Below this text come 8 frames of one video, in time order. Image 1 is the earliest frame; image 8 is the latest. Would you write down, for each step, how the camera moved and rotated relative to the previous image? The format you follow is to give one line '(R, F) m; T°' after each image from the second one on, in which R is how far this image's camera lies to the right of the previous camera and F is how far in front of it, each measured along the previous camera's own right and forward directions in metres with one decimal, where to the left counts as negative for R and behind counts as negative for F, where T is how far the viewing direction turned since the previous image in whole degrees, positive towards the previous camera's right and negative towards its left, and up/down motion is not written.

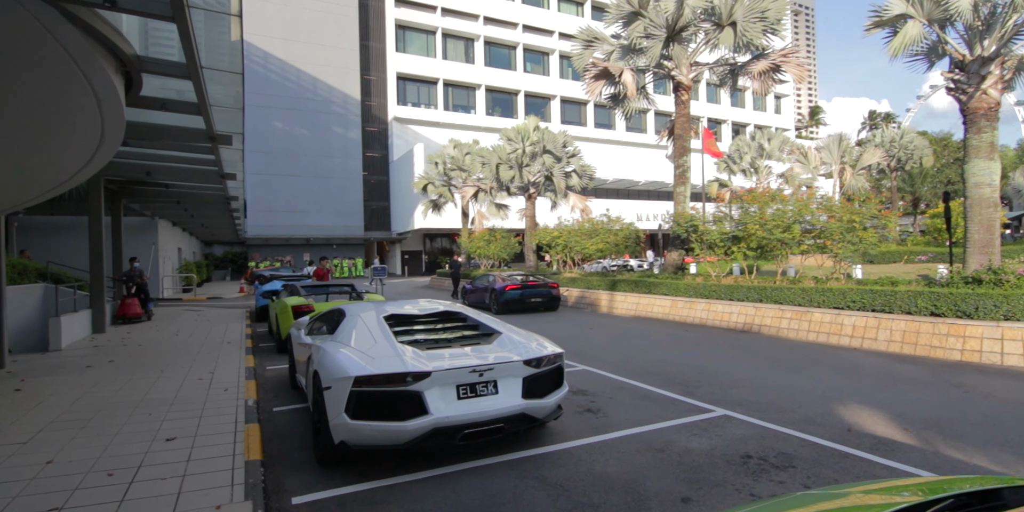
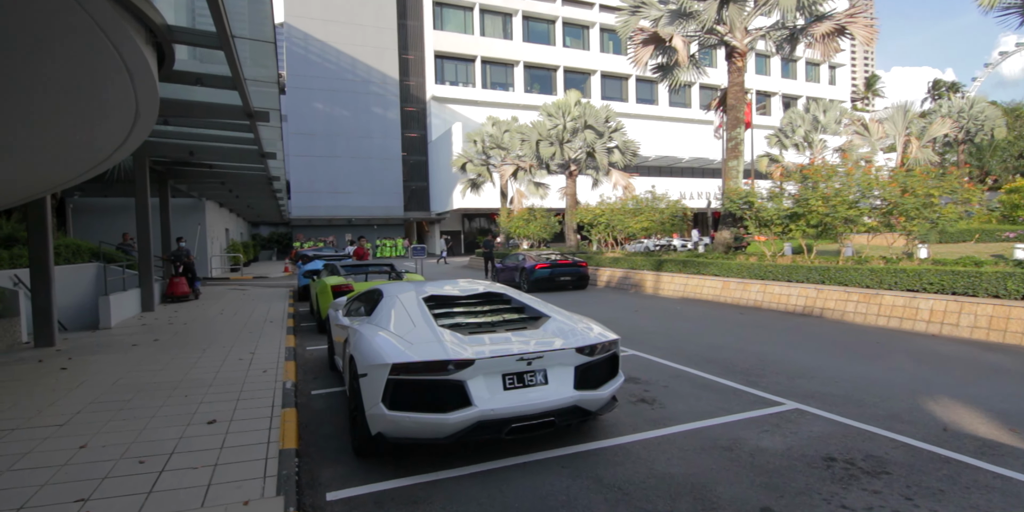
(-0.1, +0.4) m; -4°
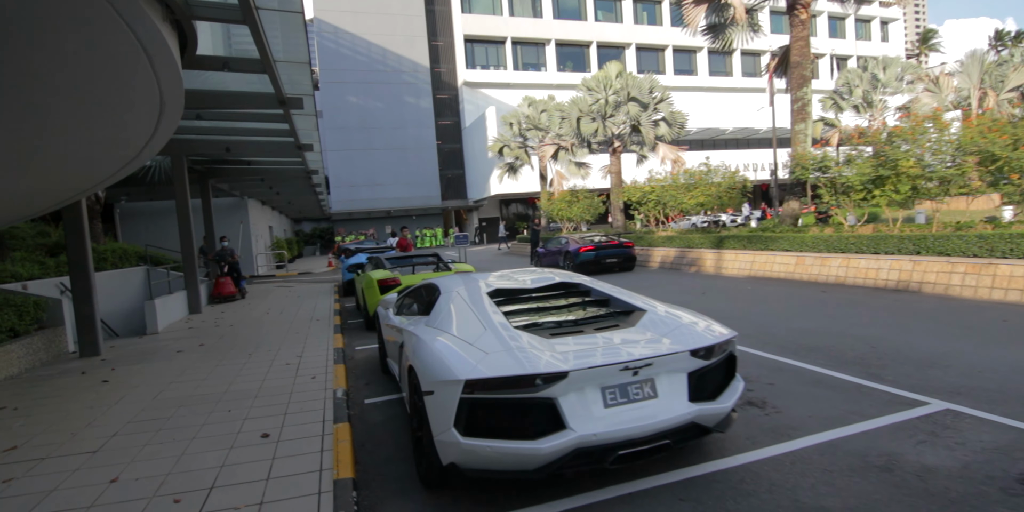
(-0.3, +0.8) m; -4°
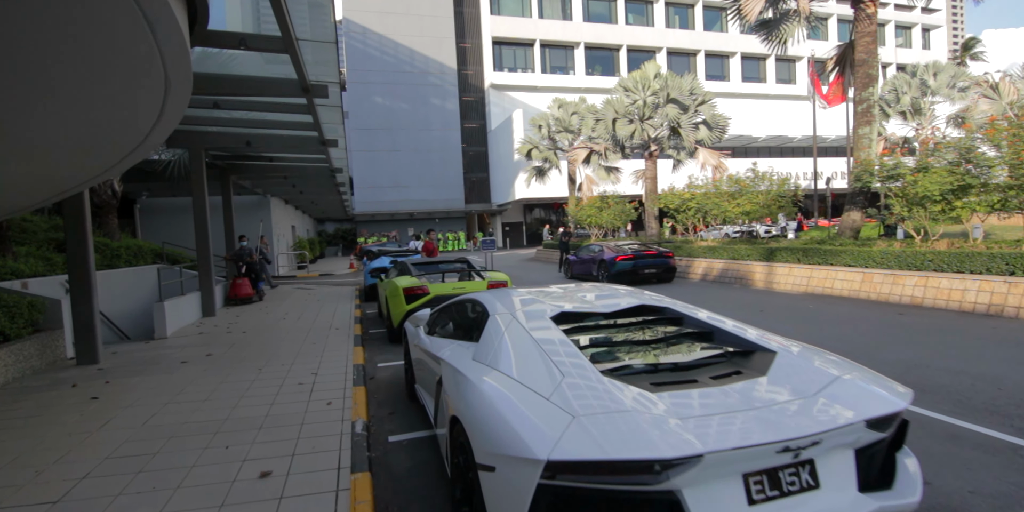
(-0.3, +0.9) m; -2°
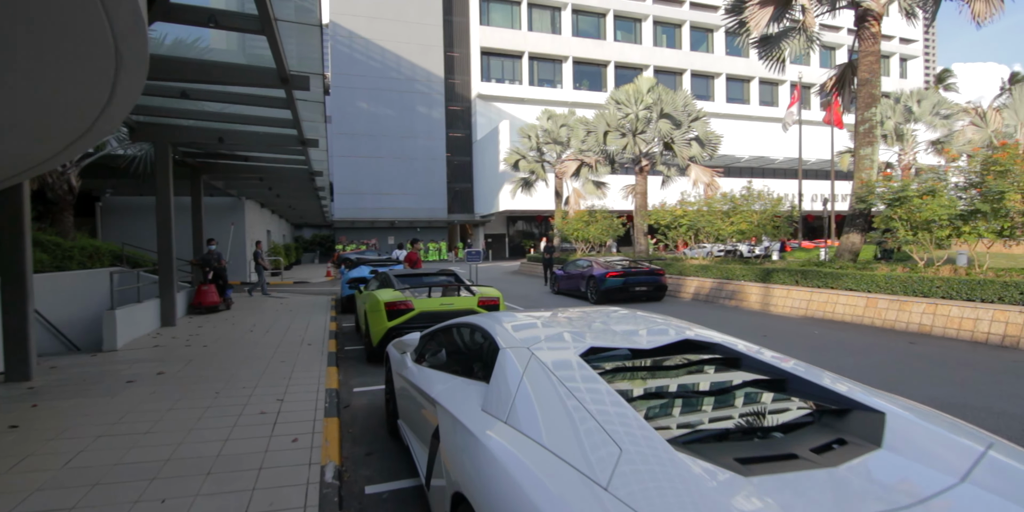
(-0.2, +0.7) m; +2°
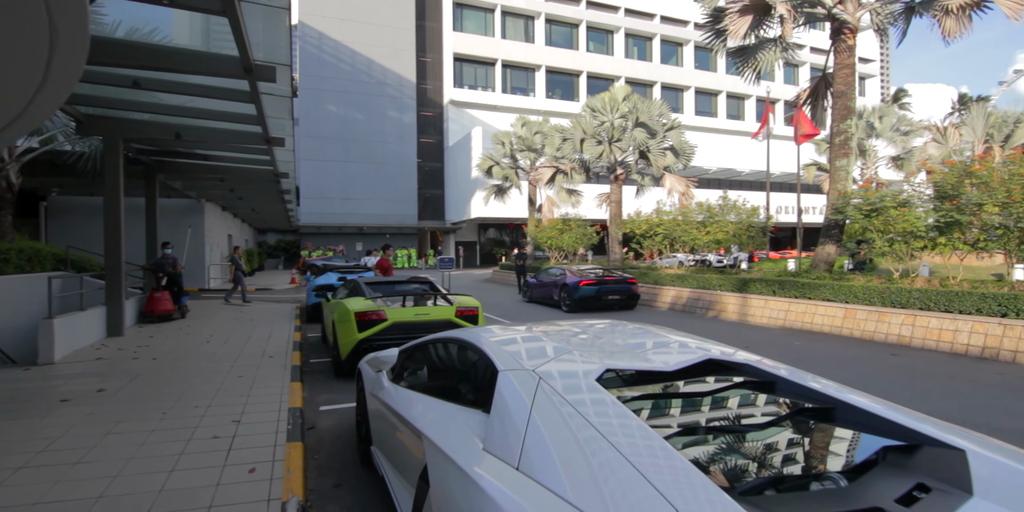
(-0.1, +0.4) m; +3°
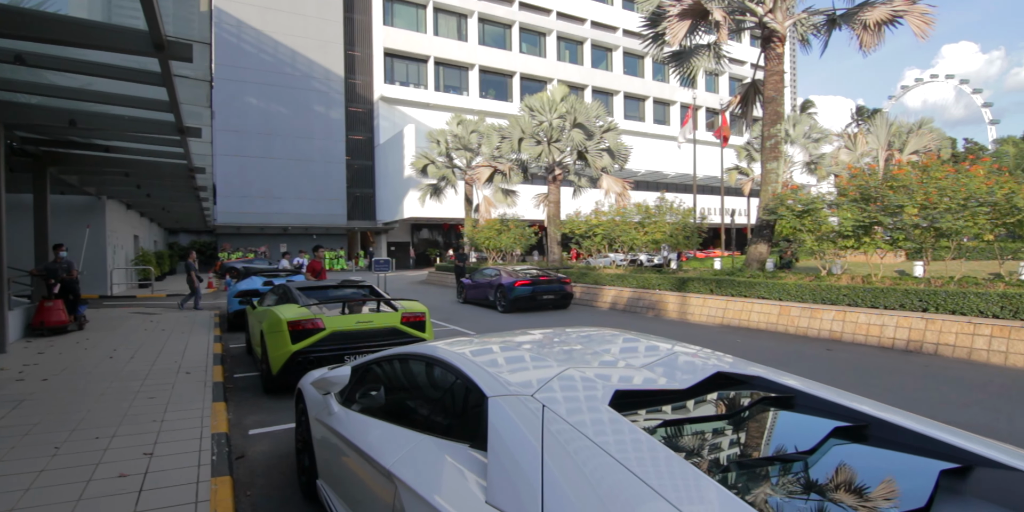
(-0.2, +0.4) m; +7°
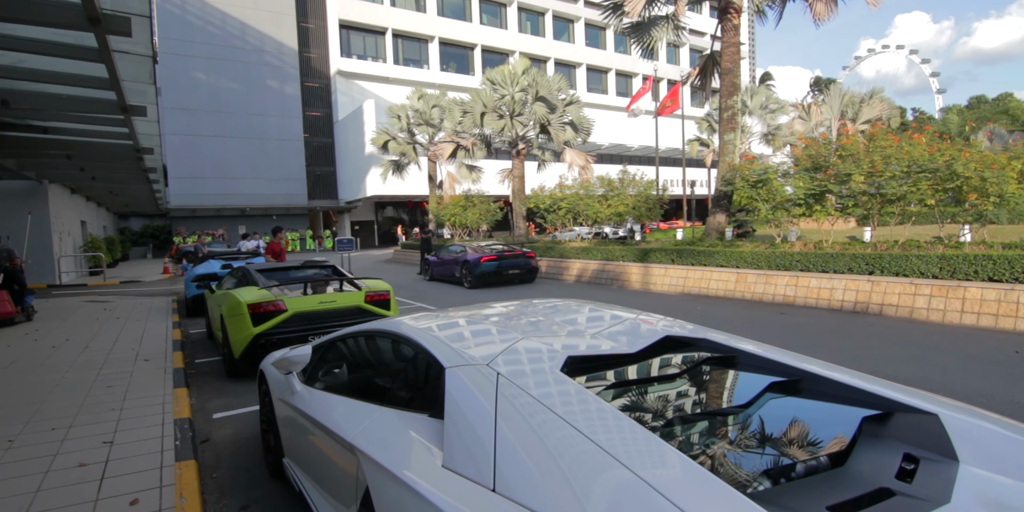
(+0.1, 0.0) m; +3°
